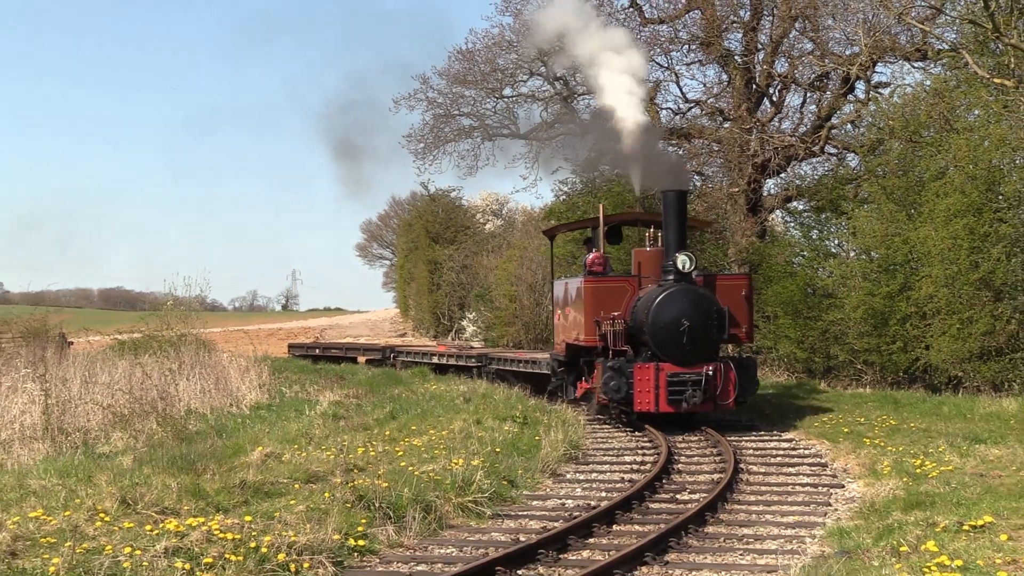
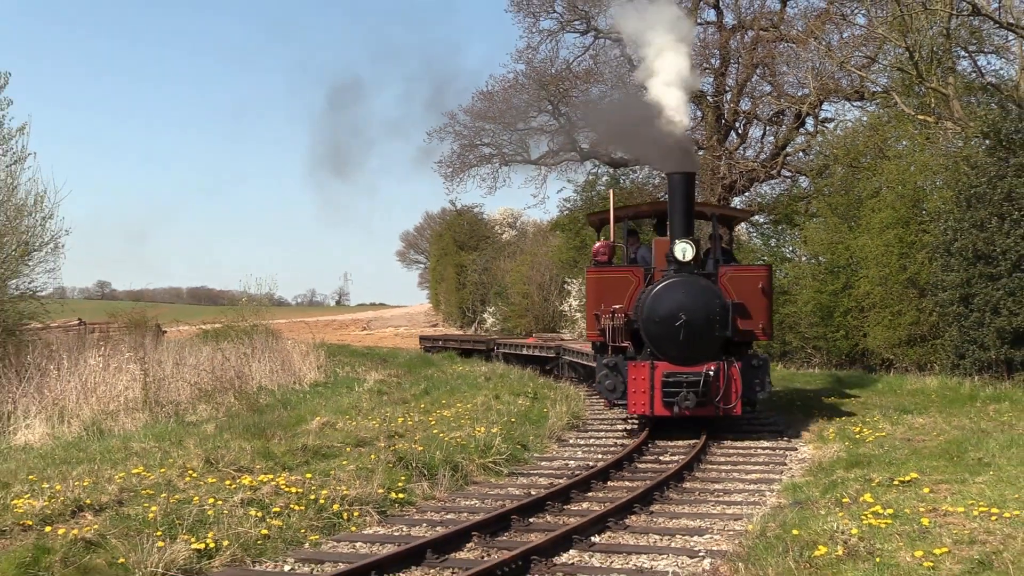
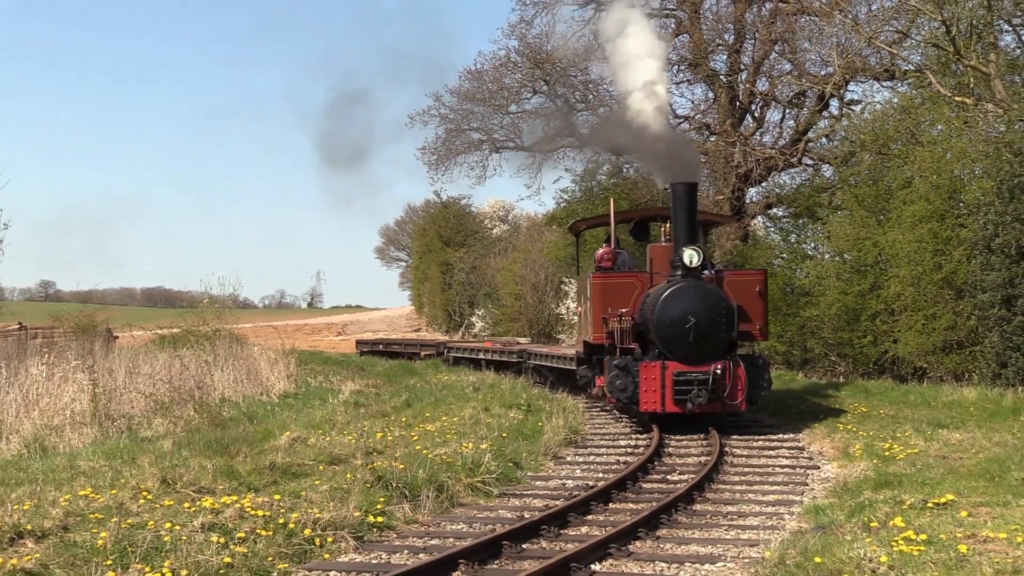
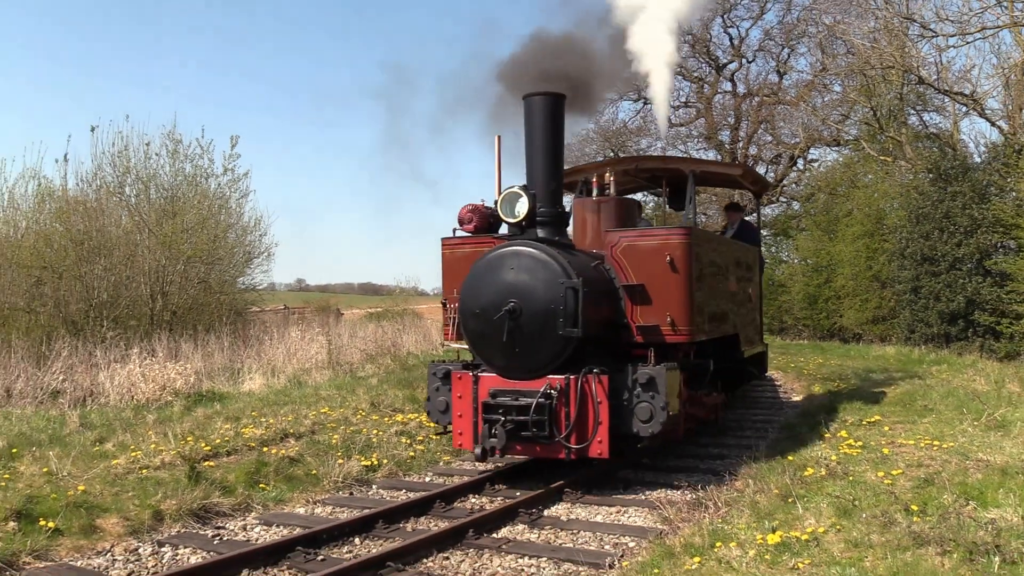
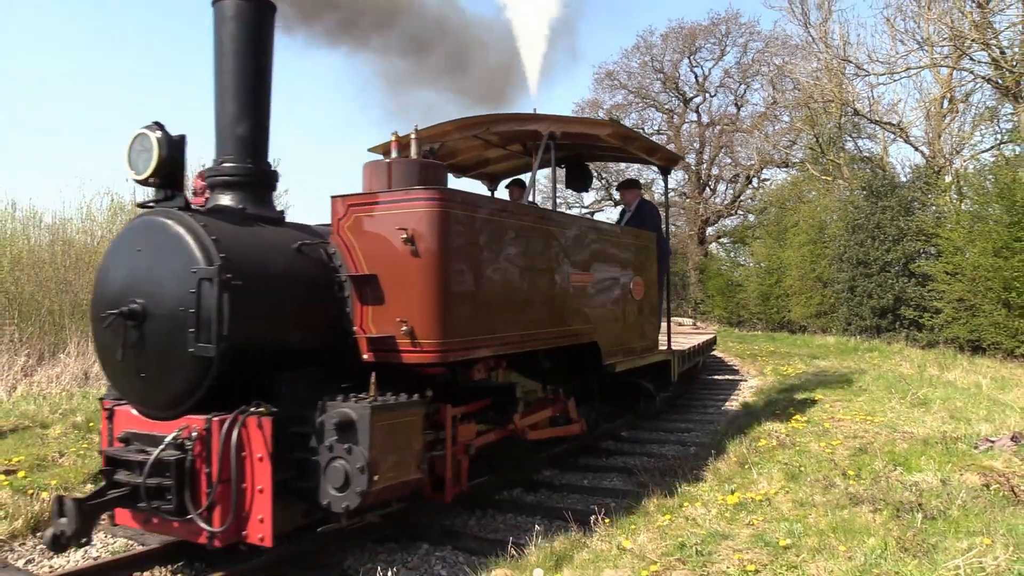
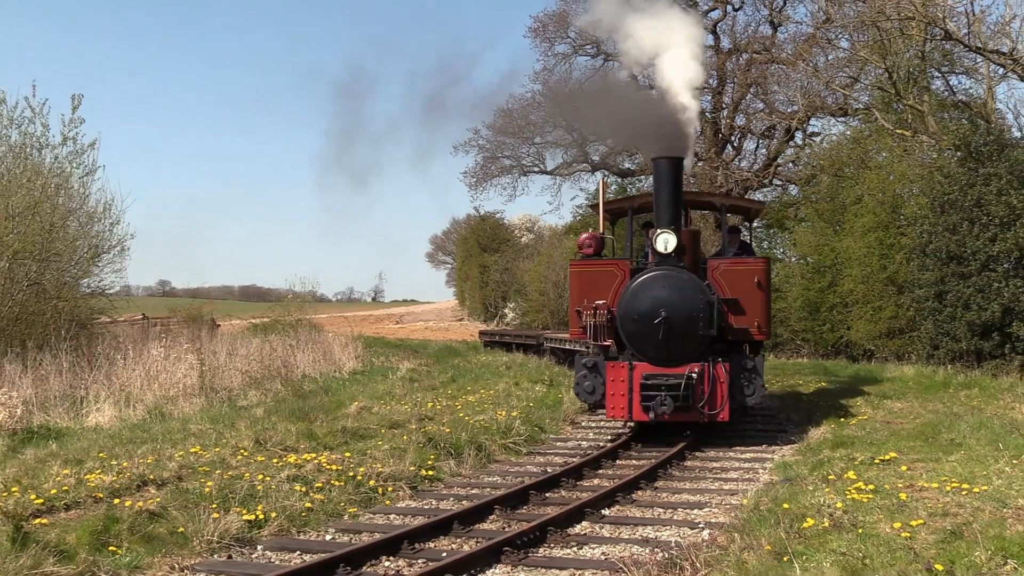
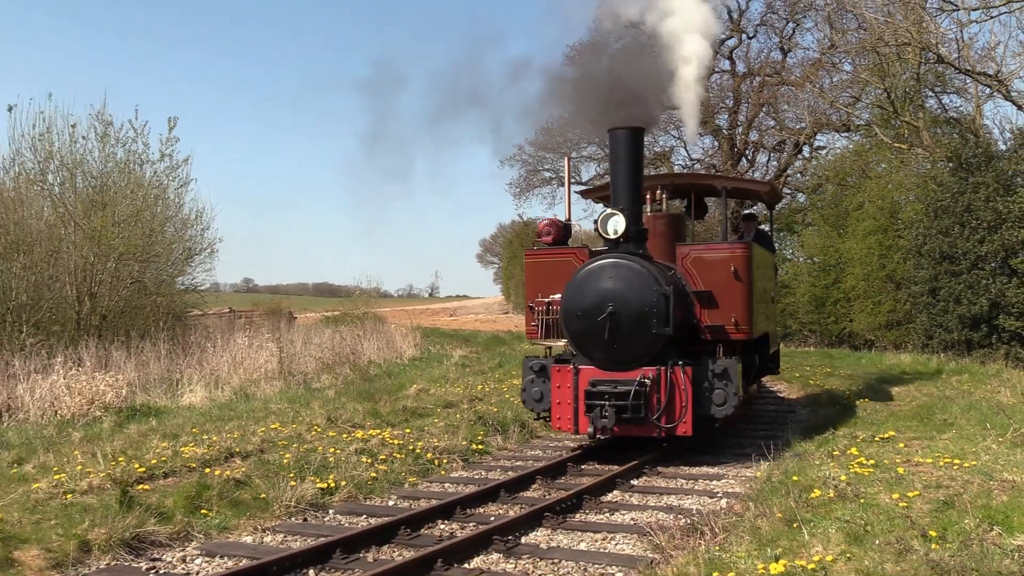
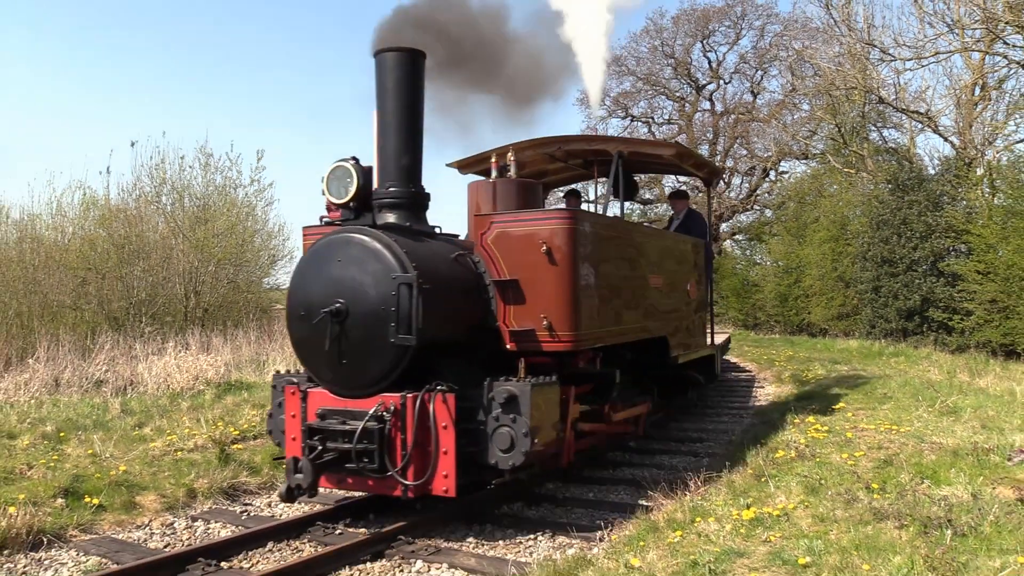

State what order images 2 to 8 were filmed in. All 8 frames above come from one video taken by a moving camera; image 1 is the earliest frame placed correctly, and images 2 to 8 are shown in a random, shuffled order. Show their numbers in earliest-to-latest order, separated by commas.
3, 2, 6, 7, 4, 8, 5
